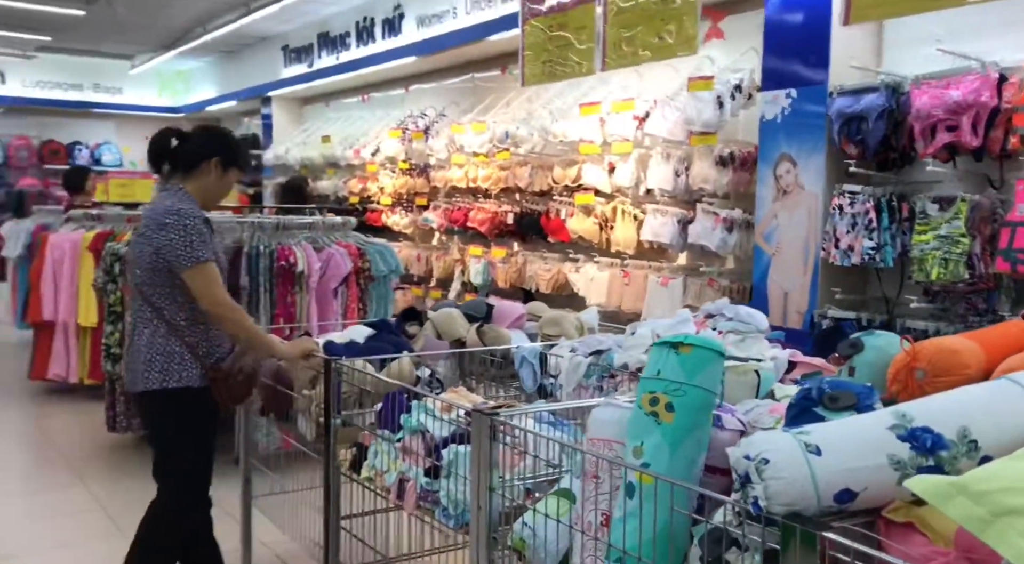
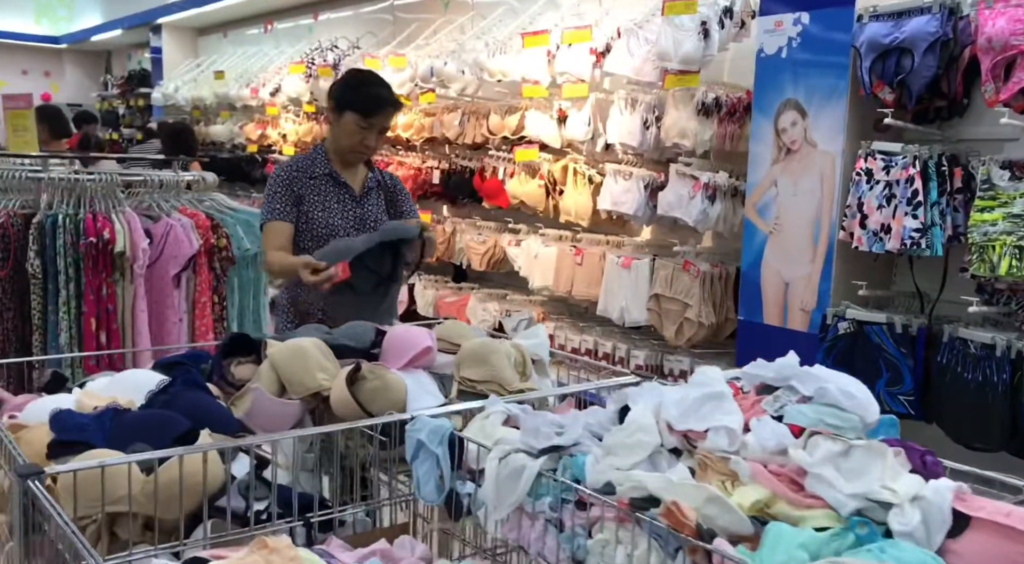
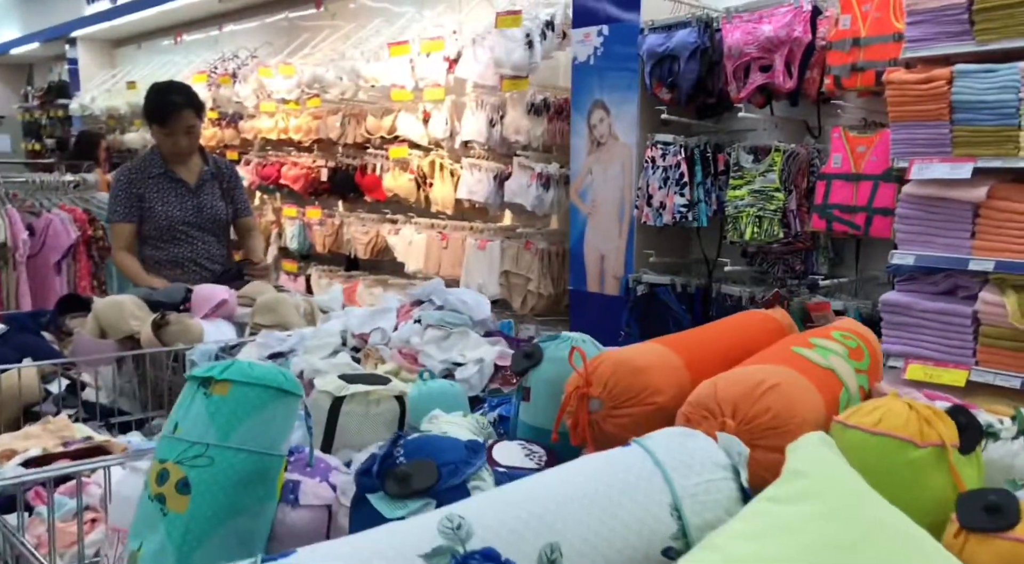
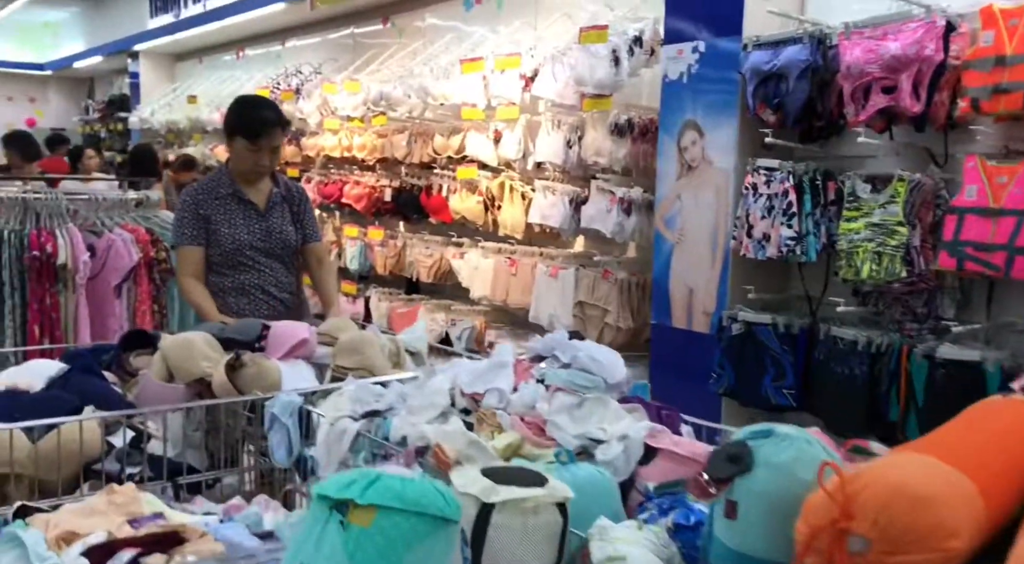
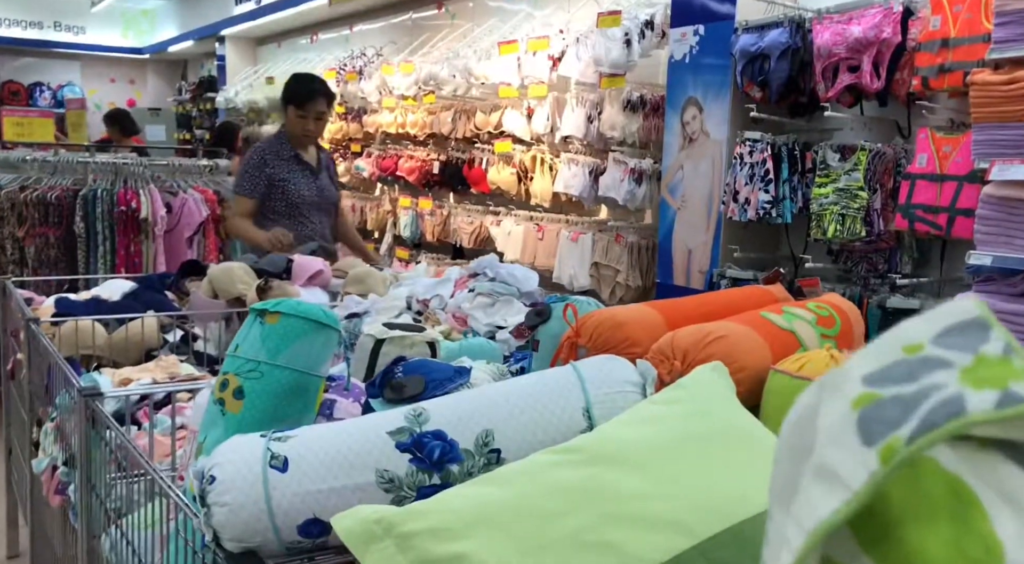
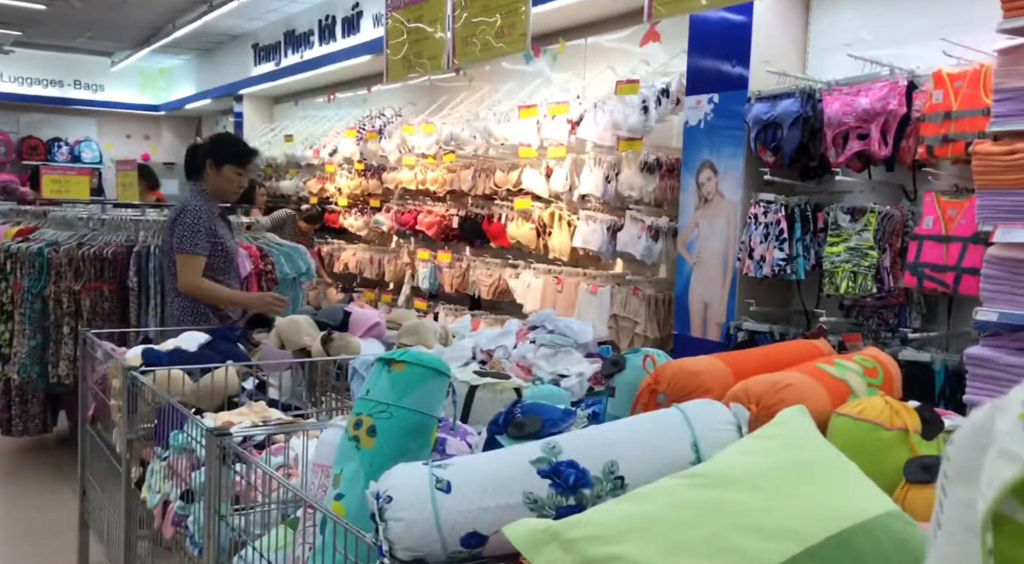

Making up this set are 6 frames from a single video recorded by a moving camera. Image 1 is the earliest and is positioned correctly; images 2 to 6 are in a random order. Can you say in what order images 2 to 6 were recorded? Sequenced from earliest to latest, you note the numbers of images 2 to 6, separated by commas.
6, 5, 3, 4, 2
